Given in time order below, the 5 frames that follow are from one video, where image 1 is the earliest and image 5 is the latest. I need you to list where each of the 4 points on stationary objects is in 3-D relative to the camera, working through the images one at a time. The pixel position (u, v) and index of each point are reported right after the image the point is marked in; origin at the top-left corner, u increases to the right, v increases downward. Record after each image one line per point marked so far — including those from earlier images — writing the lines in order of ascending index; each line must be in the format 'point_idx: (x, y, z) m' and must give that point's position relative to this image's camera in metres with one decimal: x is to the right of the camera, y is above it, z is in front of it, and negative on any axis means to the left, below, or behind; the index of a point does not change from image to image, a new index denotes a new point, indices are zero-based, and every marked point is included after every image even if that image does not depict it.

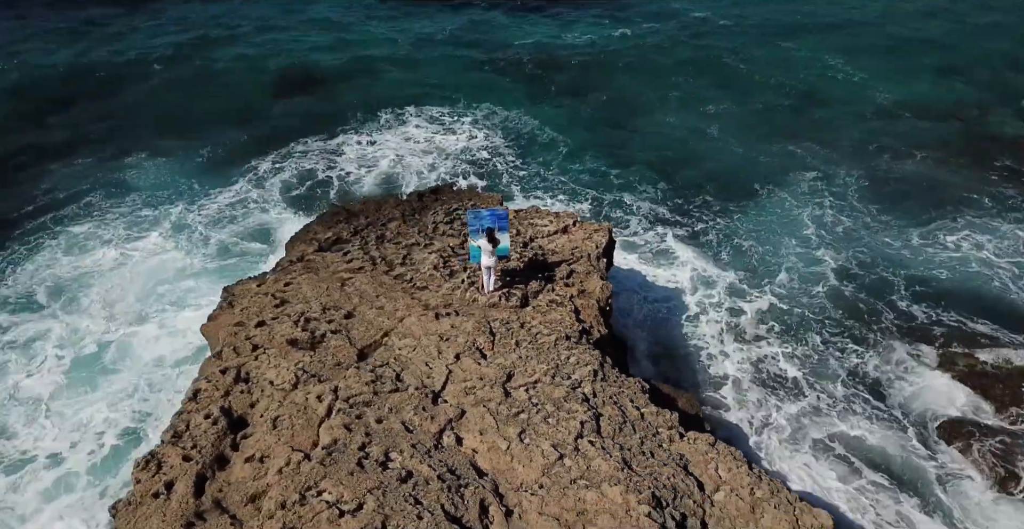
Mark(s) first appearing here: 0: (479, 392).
0: (-0.5, -1.9, +11.1) m
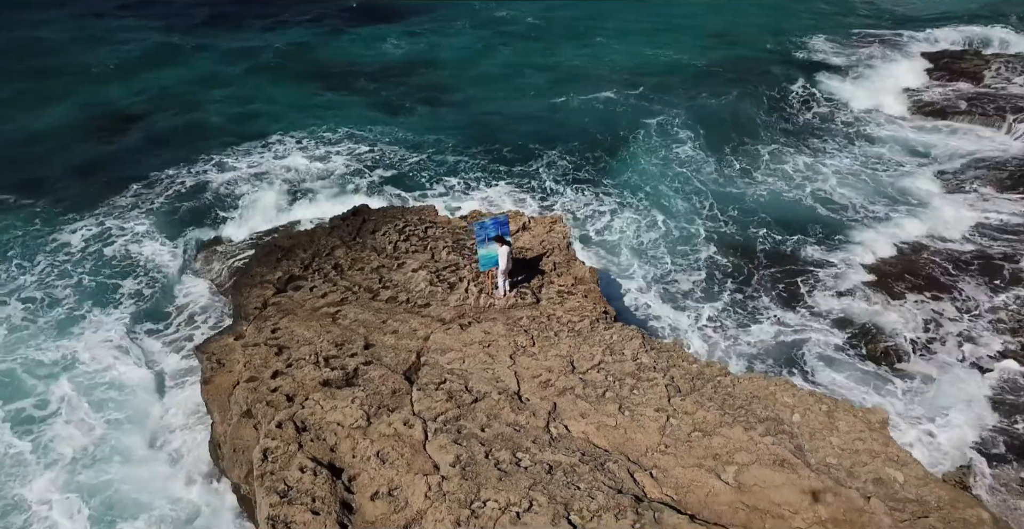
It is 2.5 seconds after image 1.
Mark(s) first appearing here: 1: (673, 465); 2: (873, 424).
0: (+0.7, -1.9, +11.9) m
1: (+2.2, -2.7, +10.1) m
2: (+5.3, -2.3, +10.9) m
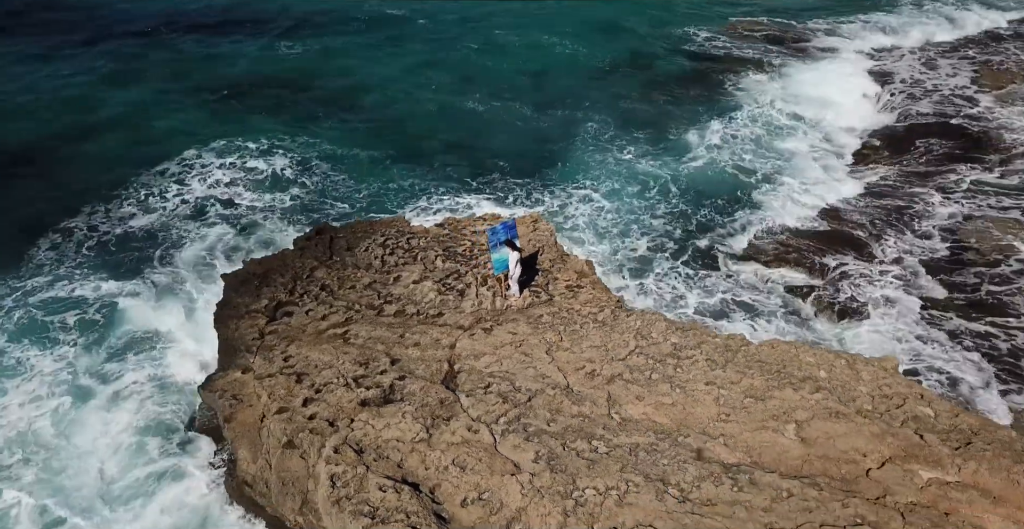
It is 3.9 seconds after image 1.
0: (+1.6, -1.8, +12.5) m
1: (+3.4, -2.5, +10.9) m
2: (+6.3, -1.8, +12.2) m
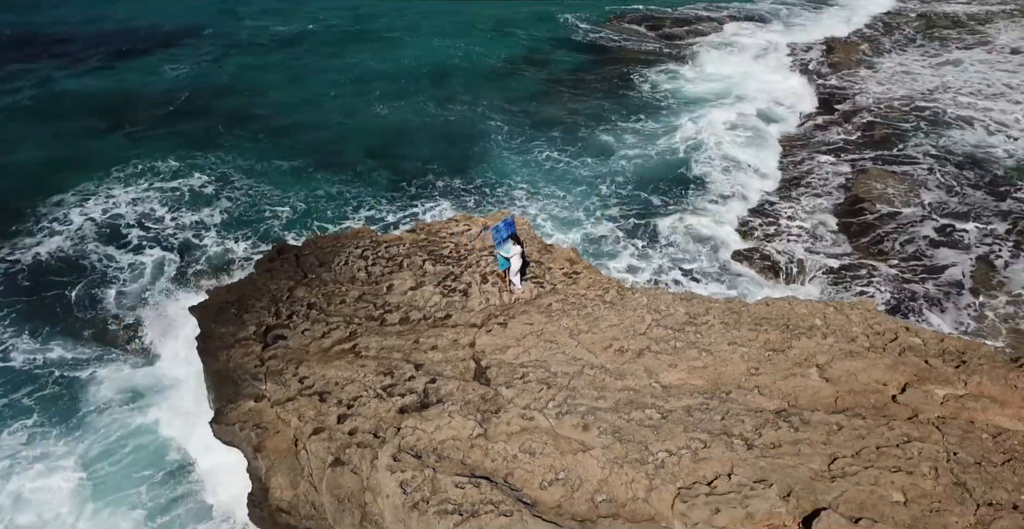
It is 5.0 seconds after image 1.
0: (+2.2, -1.5, +13.4) m
1: (+4.3, -1.9, +12.2) m
2: (+6.8, -0.9, +13.9) m
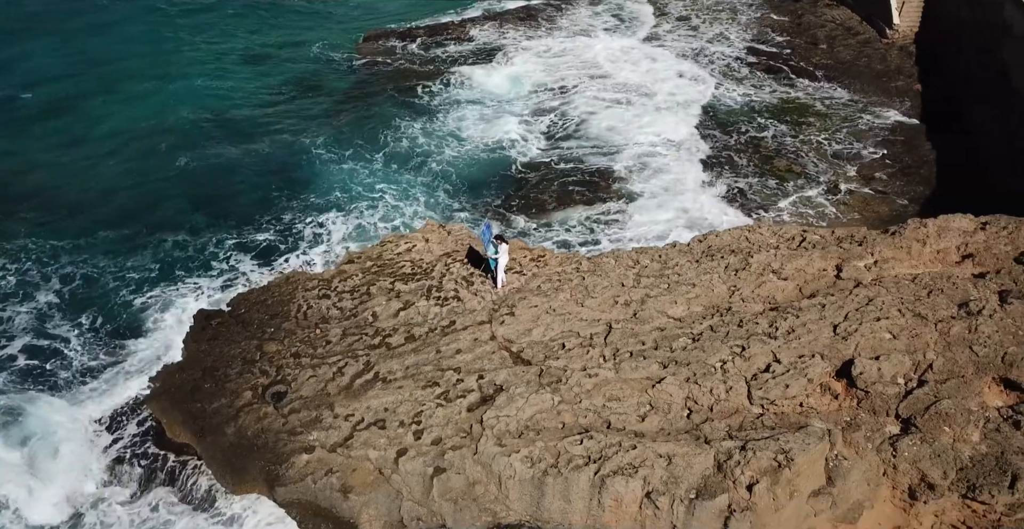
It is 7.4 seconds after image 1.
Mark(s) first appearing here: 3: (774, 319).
0: (+2.7, -0.8, +16.1) m
1: (+5.1, -0.5, +15.7) m
2: (+6.5, +0.9, +18.2) m
3: (+5.2, -1.1, +14.5) m
